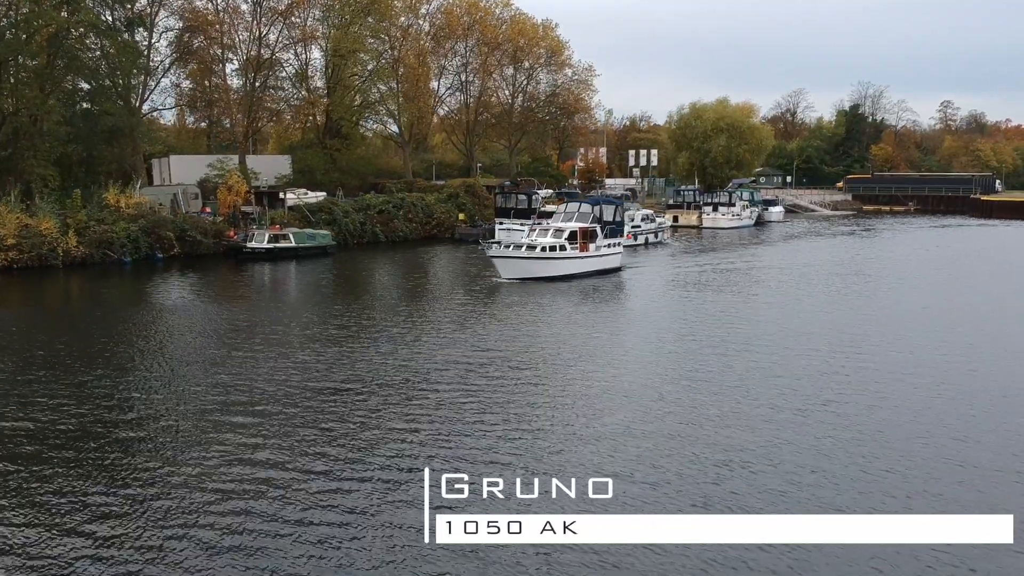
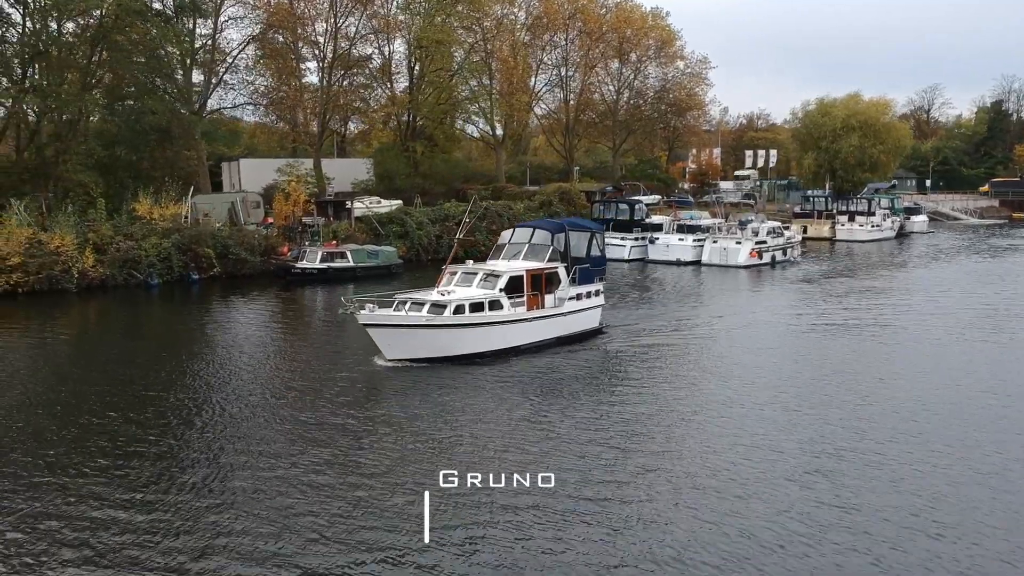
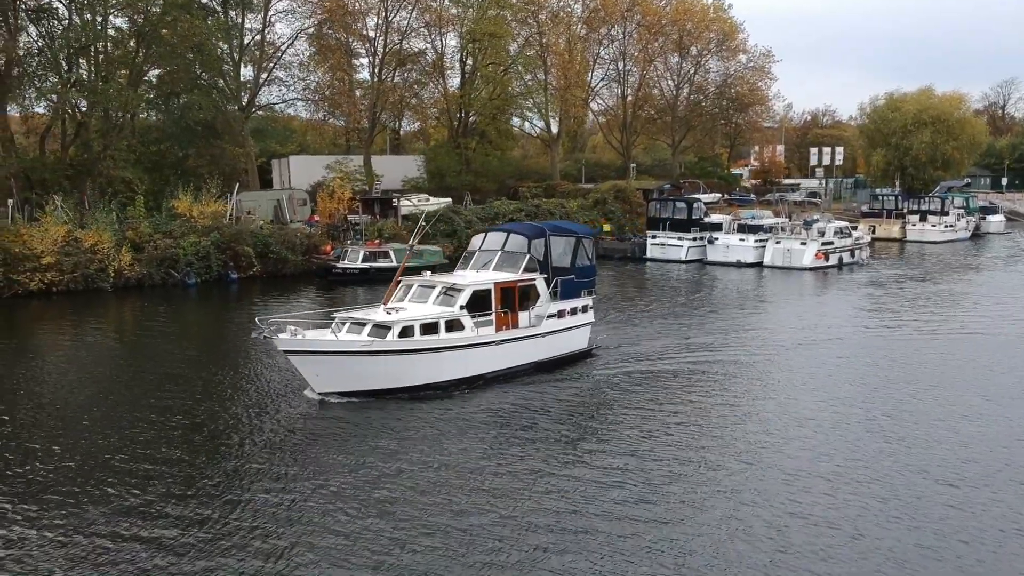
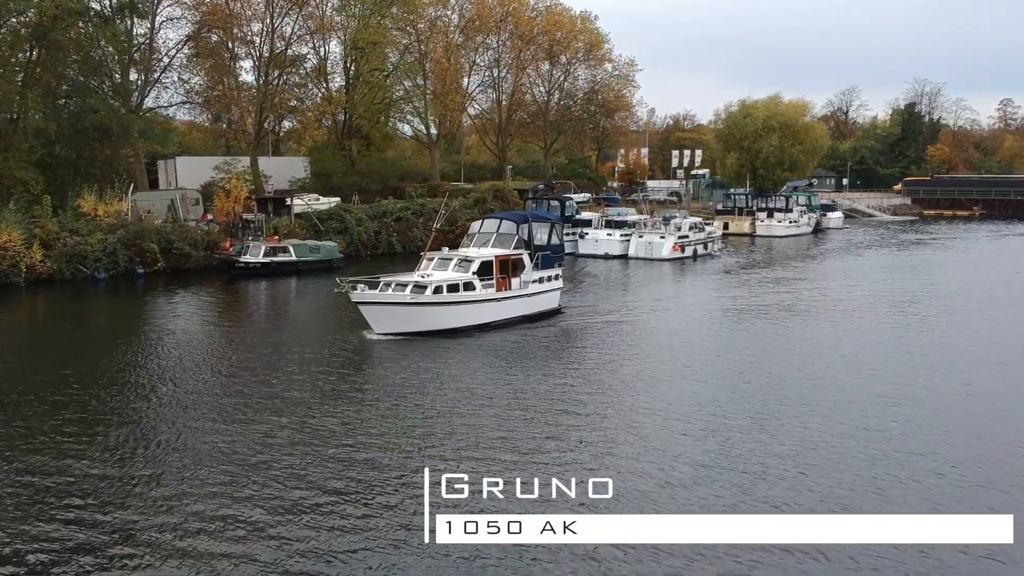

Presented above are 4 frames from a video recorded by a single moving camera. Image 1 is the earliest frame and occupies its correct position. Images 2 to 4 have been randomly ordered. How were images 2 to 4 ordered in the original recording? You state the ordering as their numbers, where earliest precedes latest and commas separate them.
4, 2, 3
